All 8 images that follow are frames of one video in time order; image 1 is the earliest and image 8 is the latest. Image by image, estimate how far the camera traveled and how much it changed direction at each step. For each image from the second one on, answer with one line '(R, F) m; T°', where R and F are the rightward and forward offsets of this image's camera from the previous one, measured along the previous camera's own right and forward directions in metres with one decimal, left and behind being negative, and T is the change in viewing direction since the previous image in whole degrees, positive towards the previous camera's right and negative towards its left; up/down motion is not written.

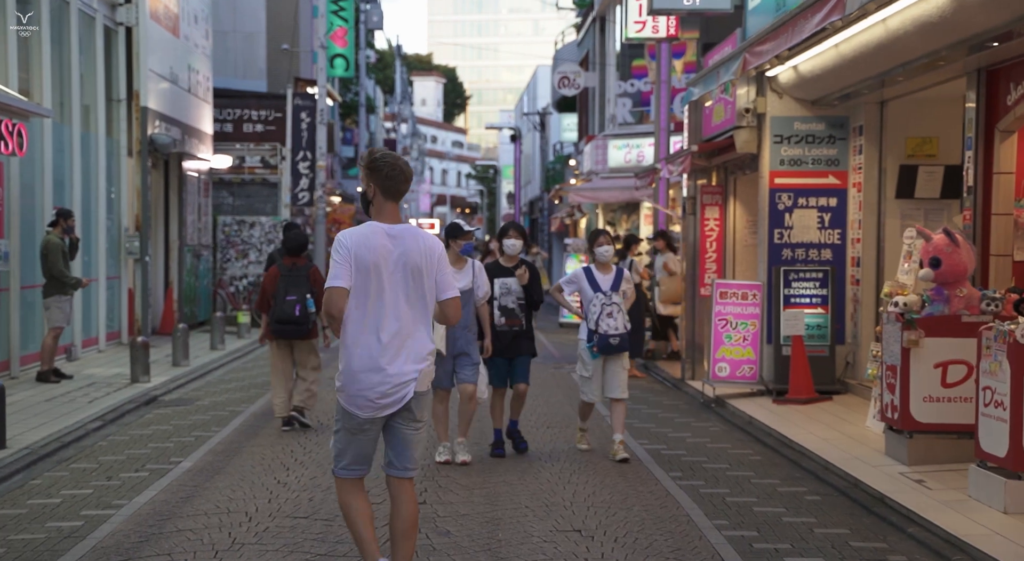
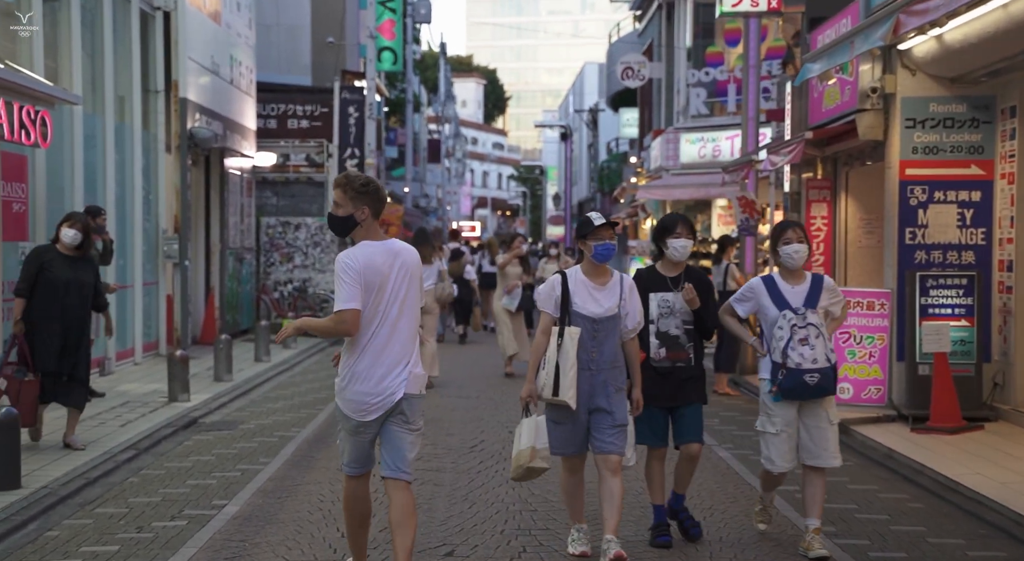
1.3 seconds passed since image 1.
(-0.4, +1.6) m; -2°
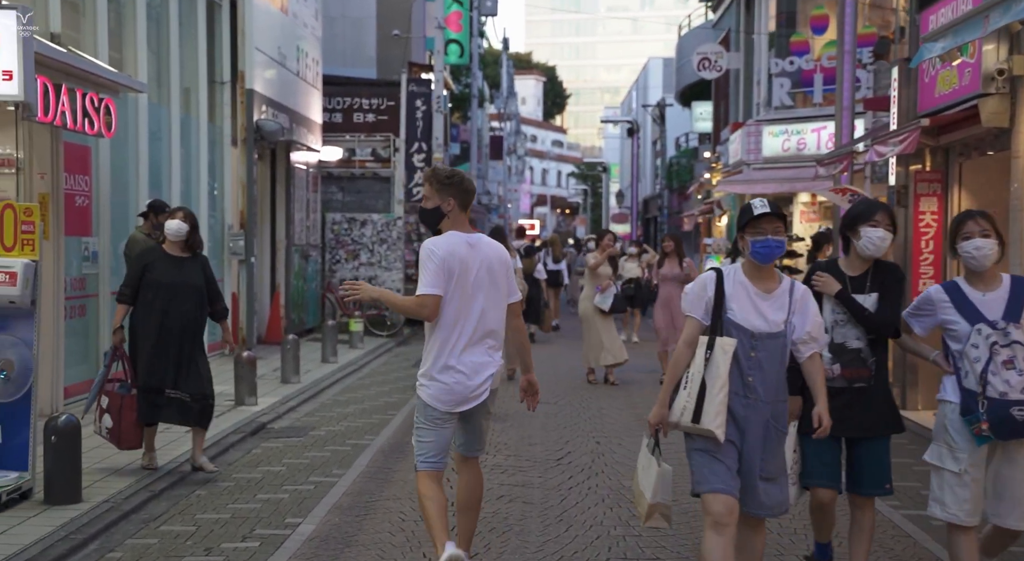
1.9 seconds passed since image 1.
(-0.2, +0.7) m; -2°
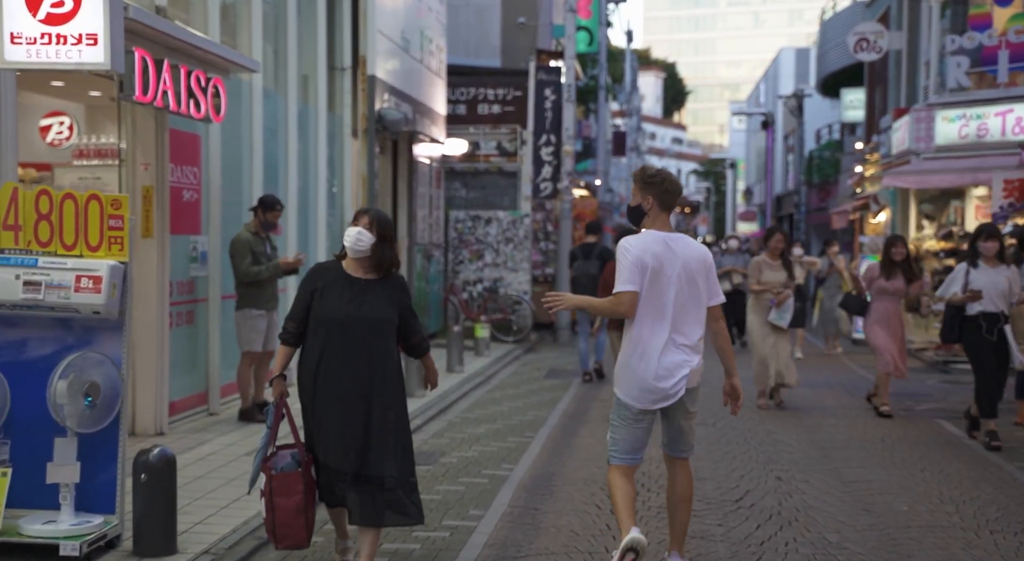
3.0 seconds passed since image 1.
(-0.3, +1.5) m; -5°
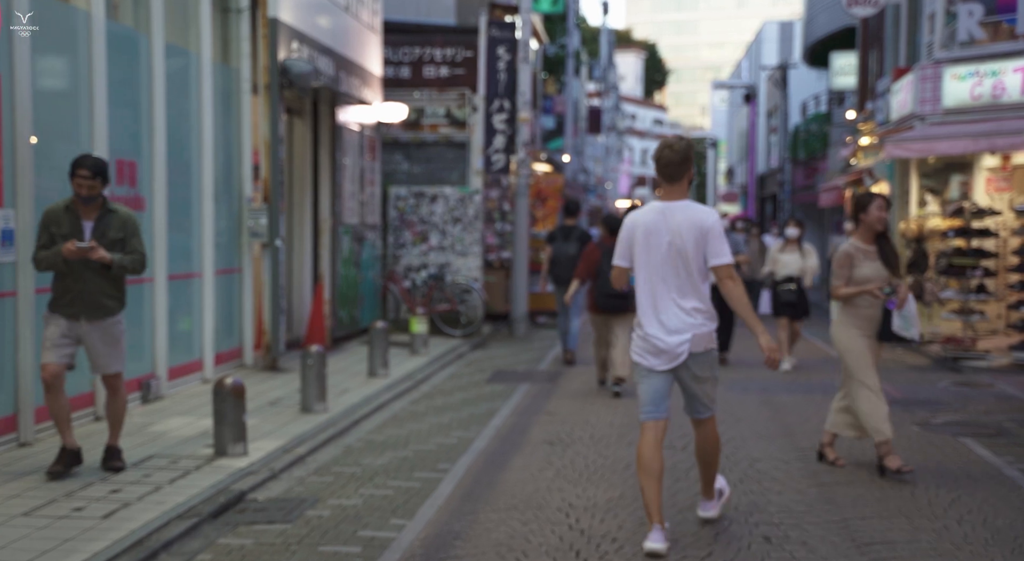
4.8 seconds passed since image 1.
(+0.5, +2.7) m; +1°
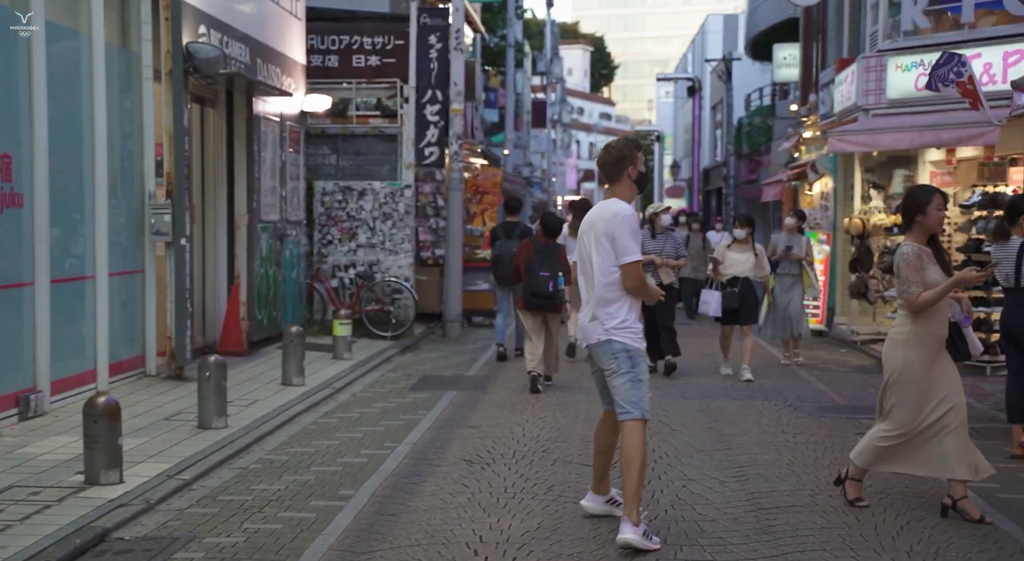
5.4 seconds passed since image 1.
(+0.2, +0.8) m; +2°
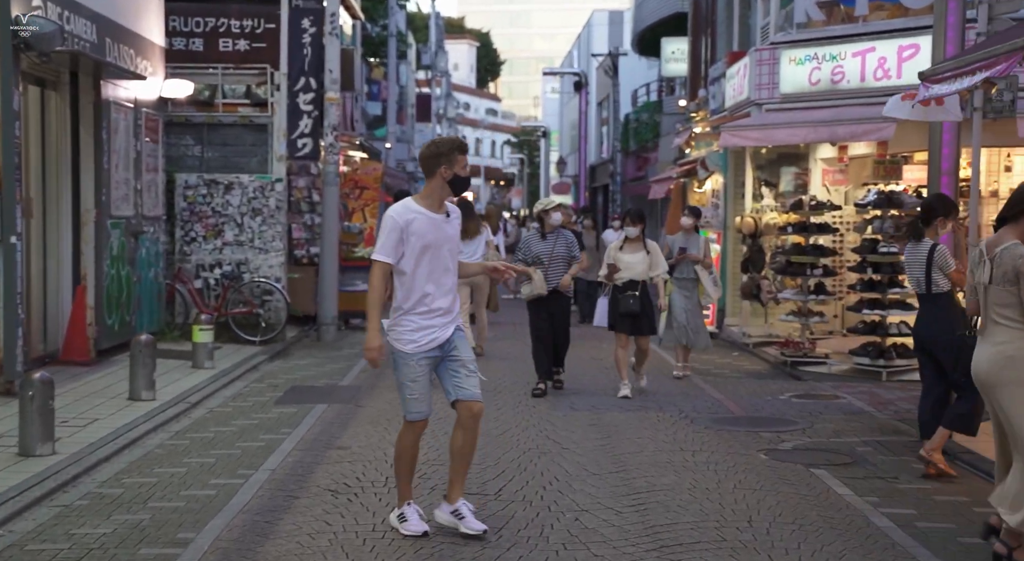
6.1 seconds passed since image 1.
(+0.1, +1.1) m; +5°
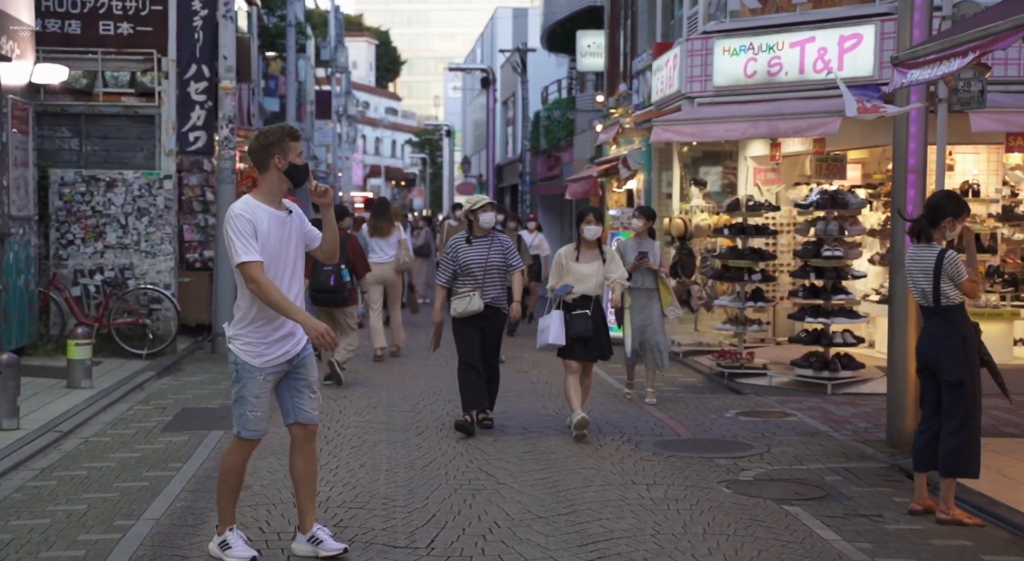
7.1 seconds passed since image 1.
(-0.2, +1.5) m; +4°
